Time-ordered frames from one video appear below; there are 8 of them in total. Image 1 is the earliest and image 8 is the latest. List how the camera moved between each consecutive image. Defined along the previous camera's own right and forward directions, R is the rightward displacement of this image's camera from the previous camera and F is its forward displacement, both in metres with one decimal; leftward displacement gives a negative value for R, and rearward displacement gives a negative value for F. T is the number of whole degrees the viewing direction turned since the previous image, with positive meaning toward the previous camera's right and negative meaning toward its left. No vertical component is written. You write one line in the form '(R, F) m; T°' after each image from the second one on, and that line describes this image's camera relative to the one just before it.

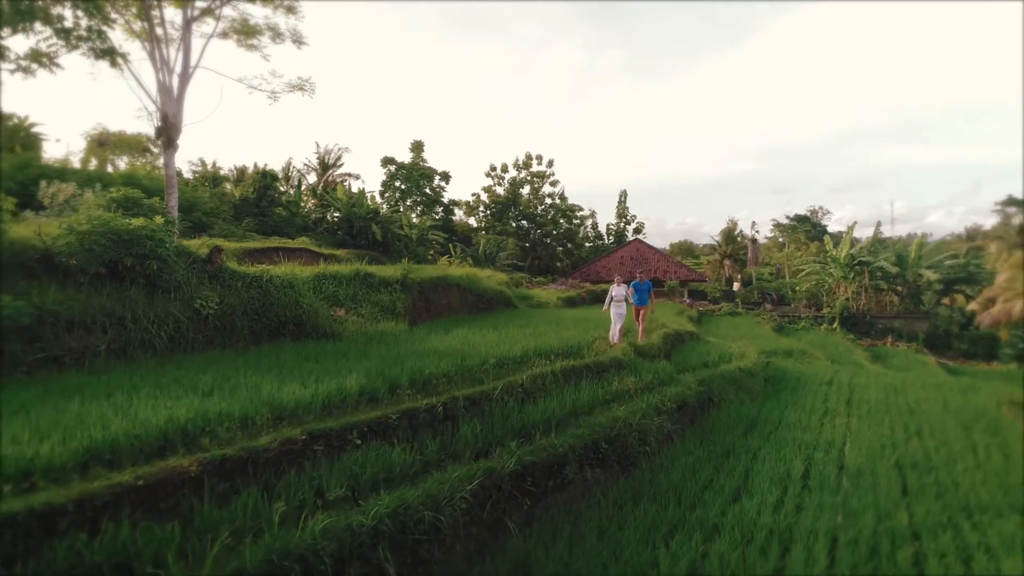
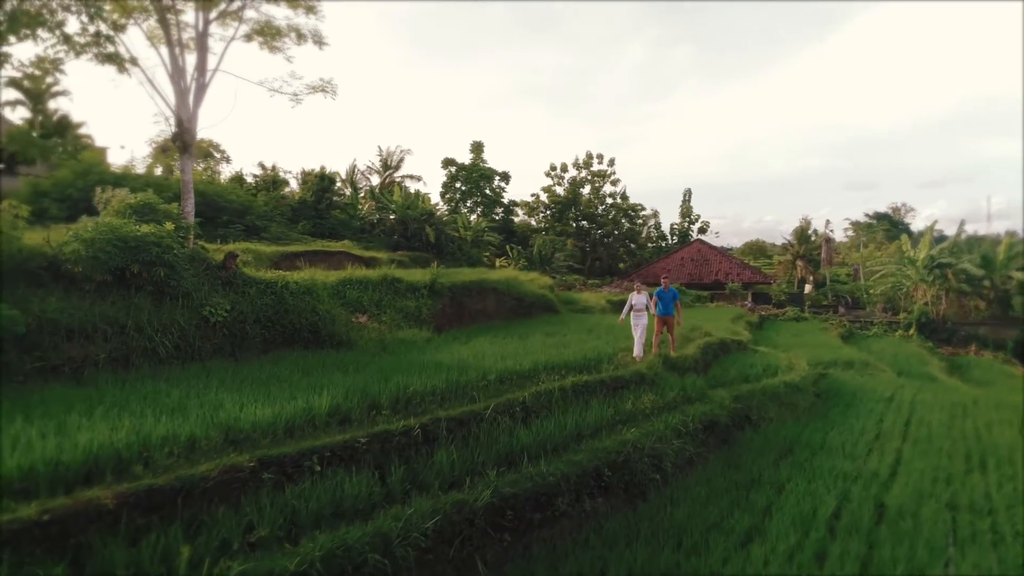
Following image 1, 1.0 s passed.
(+0.3, +0.3) m; -6°
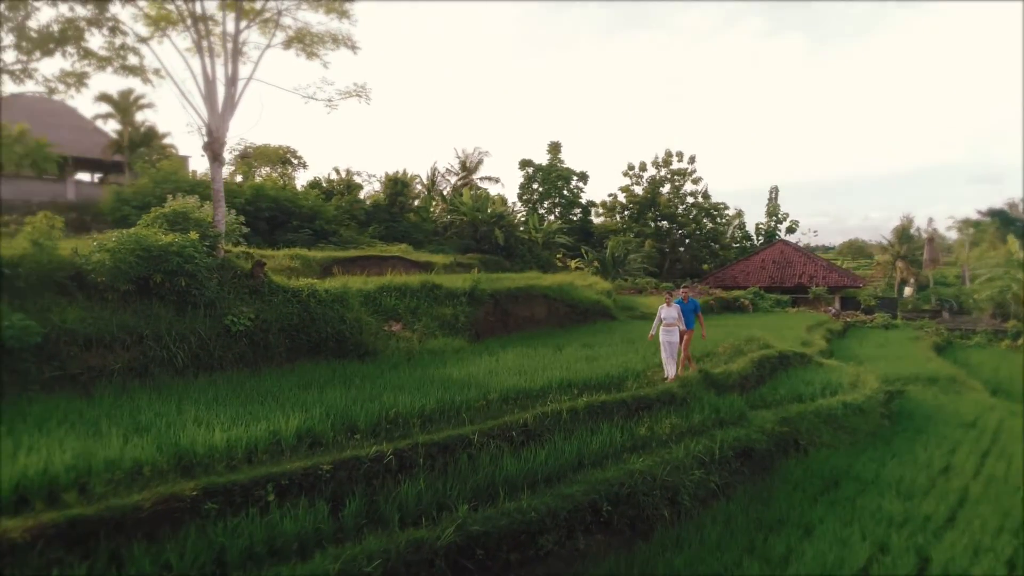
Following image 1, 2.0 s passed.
(+0.4, +0.3) m; -7°
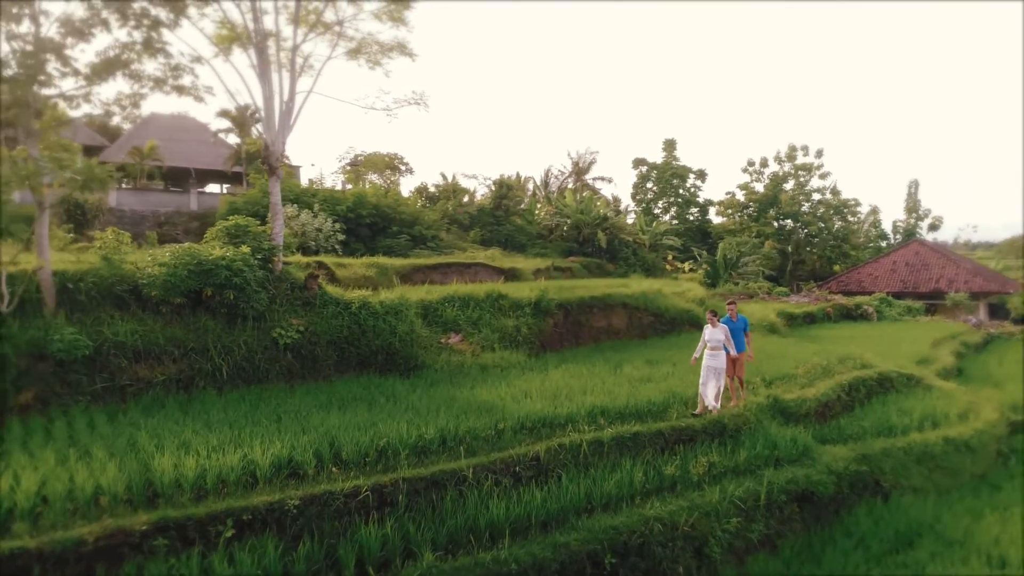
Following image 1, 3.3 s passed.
(+0.5, +0.3) m; -10°
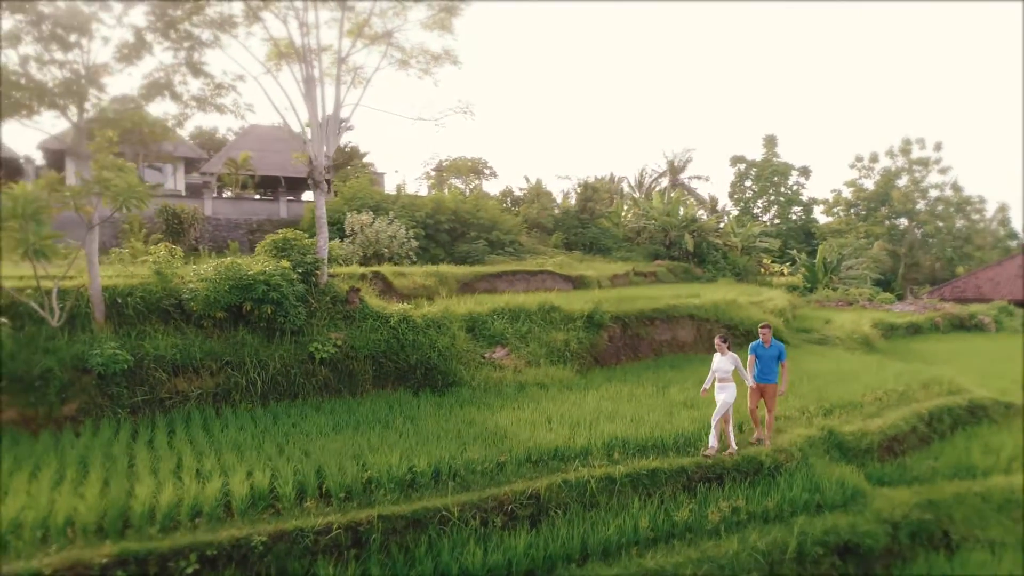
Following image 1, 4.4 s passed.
(+0.4, +0.2) m; -8°
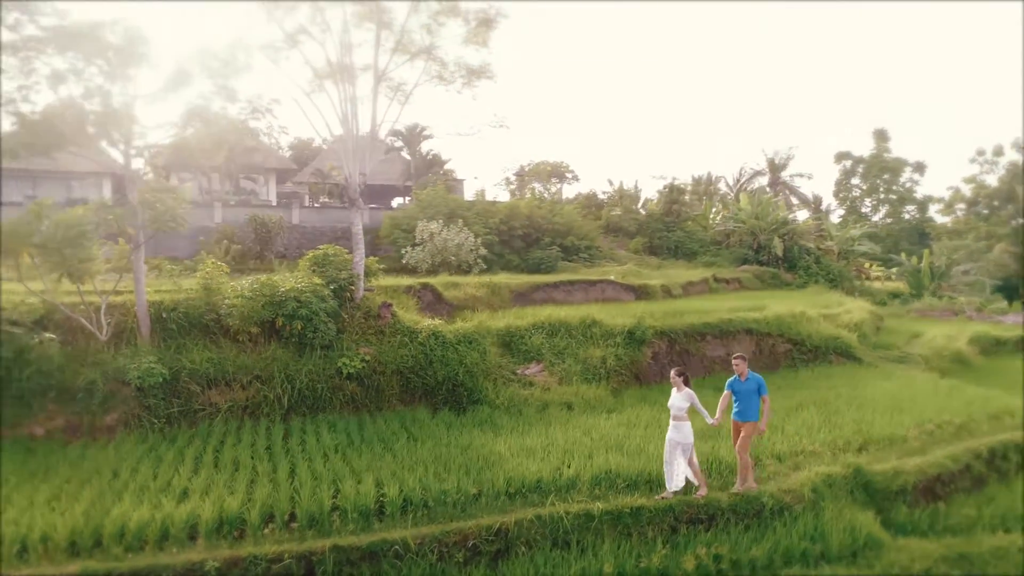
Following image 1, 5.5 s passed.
(+0.5, +0.1) m; -8°
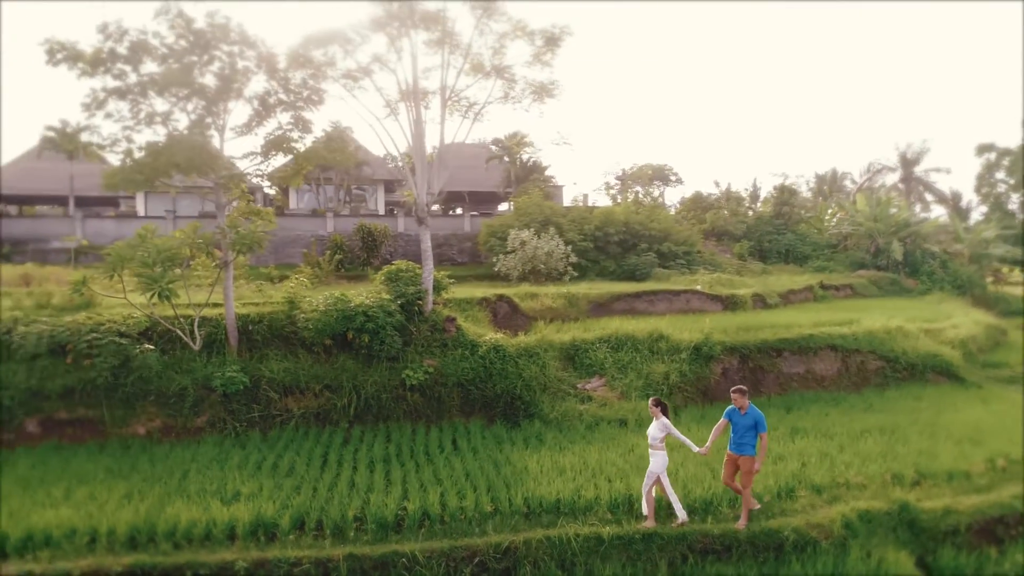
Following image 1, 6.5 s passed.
(+0.4, -0.1) m; -10°
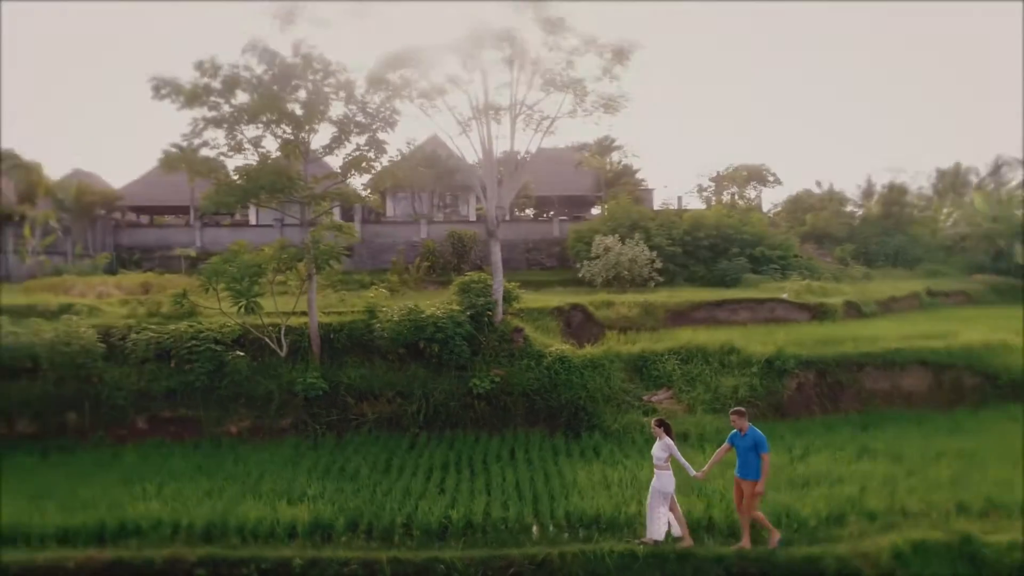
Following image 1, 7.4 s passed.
(+0.3, -0.1) m; -8°
